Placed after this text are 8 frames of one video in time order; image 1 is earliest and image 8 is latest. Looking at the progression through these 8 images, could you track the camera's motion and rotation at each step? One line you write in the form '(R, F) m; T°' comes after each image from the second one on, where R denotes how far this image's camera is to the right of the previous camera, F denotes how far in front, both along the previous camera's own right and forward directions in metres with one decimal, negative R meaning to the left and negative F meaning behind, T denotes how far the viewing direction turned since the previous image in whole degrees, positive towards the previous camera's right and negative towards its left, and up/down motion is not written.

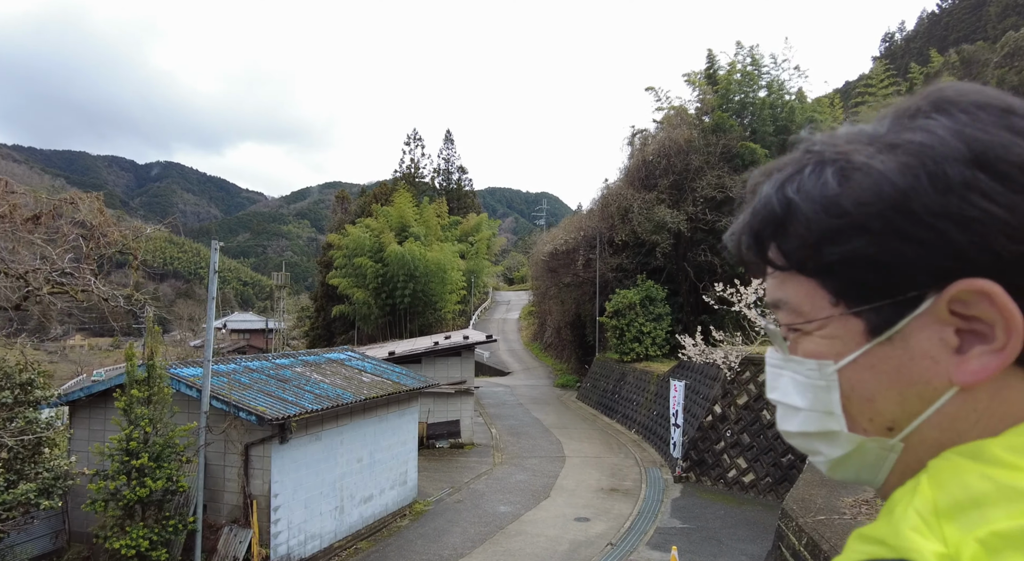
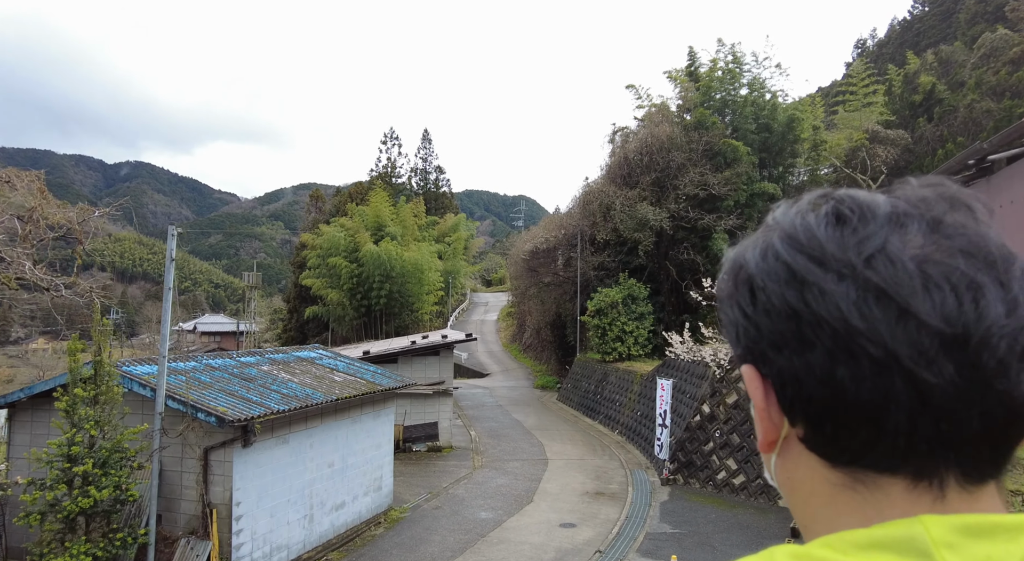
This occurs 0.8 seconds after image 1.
(0.0, +0.5) m; +2°
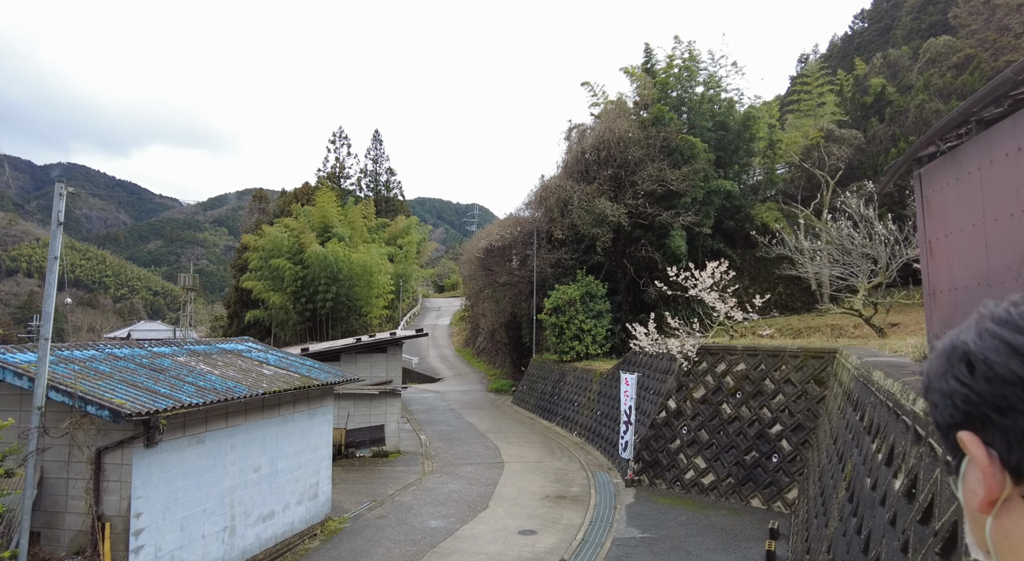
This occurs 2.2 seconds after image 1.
(0.0, +0.8) m; +4°
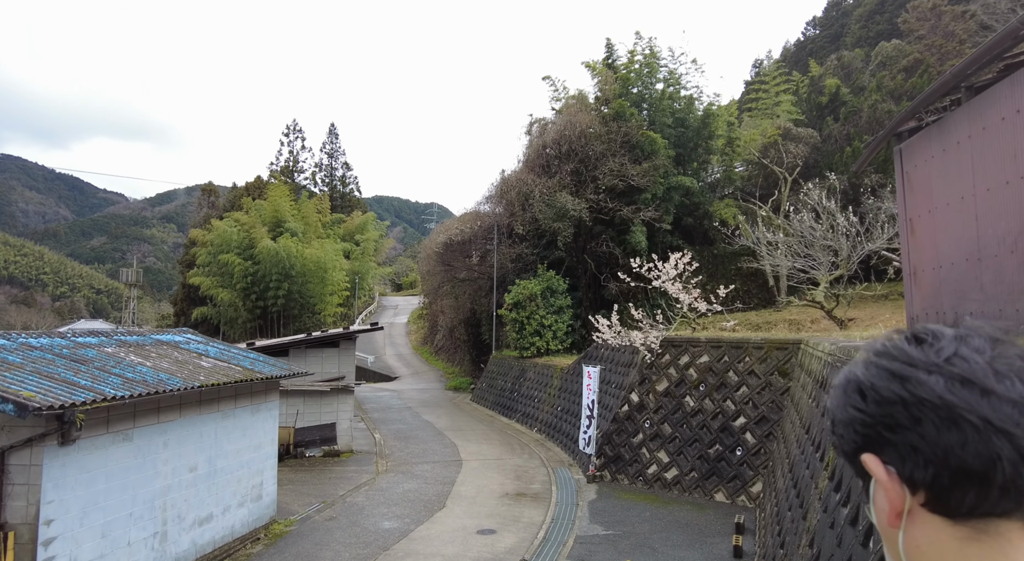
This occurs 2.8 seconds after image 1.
(0.0, +0.4) m; +3°
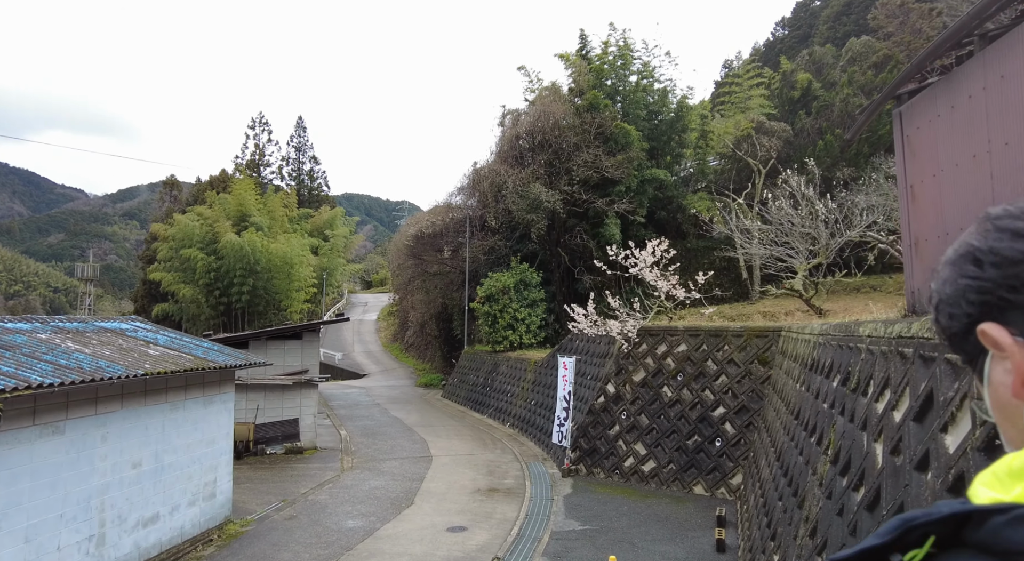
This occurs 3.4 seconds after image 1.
(0.0, +0.4) m; +2°
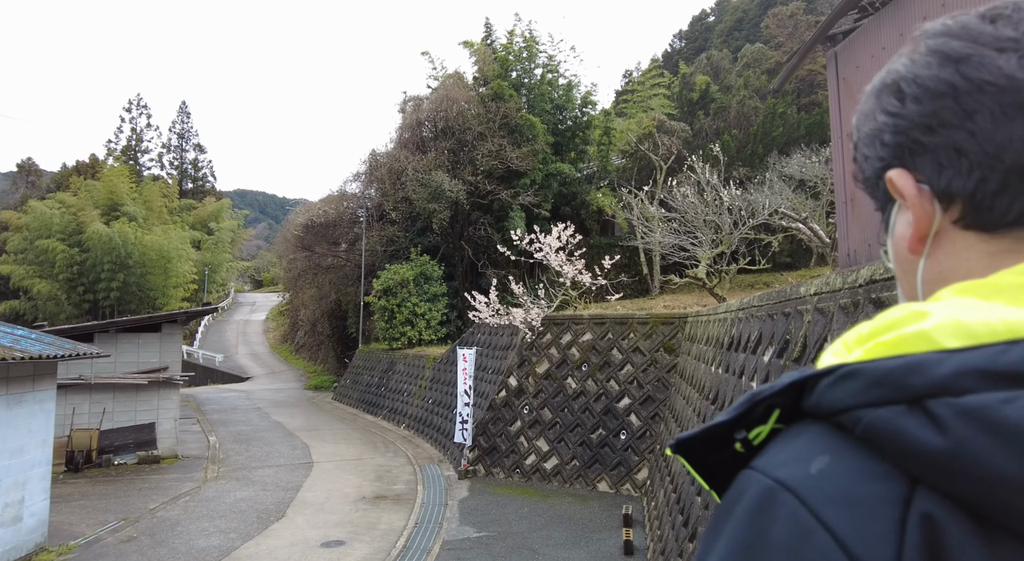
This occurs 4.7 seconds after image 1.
(+0.1, +0.8) m; +8°
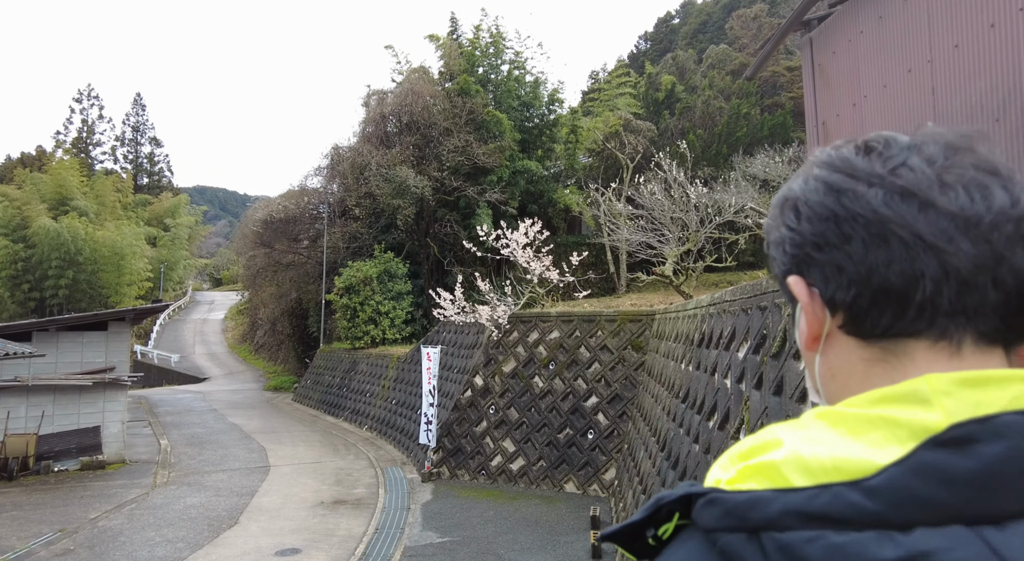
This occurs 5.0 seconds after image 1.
(0.0, +0.2) m; +3°
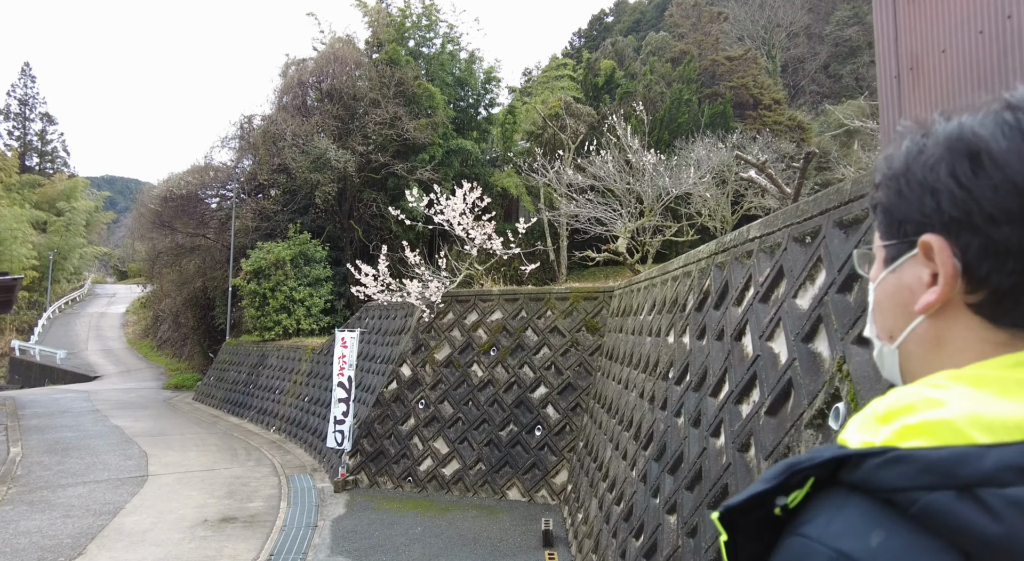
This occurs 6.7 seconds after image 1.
(0.0, +1.2) m; +5°
